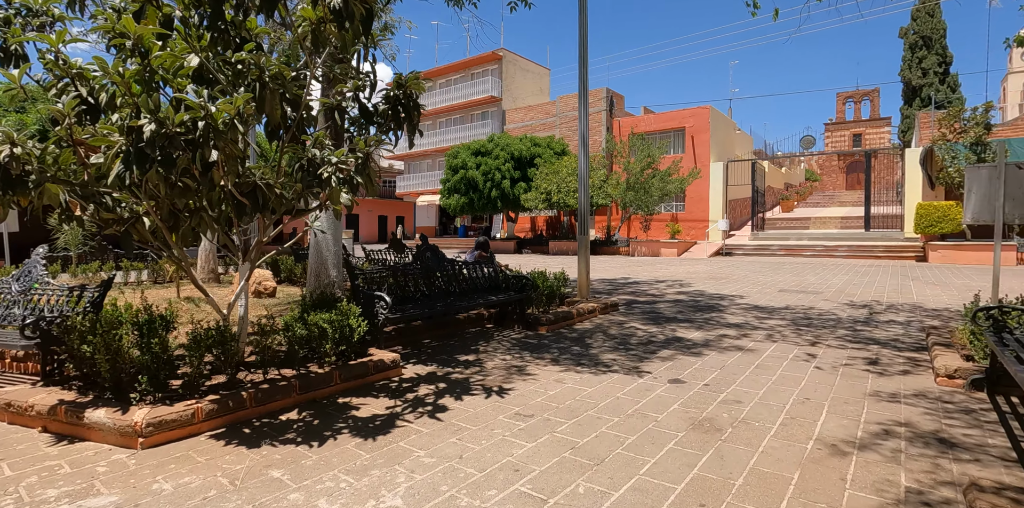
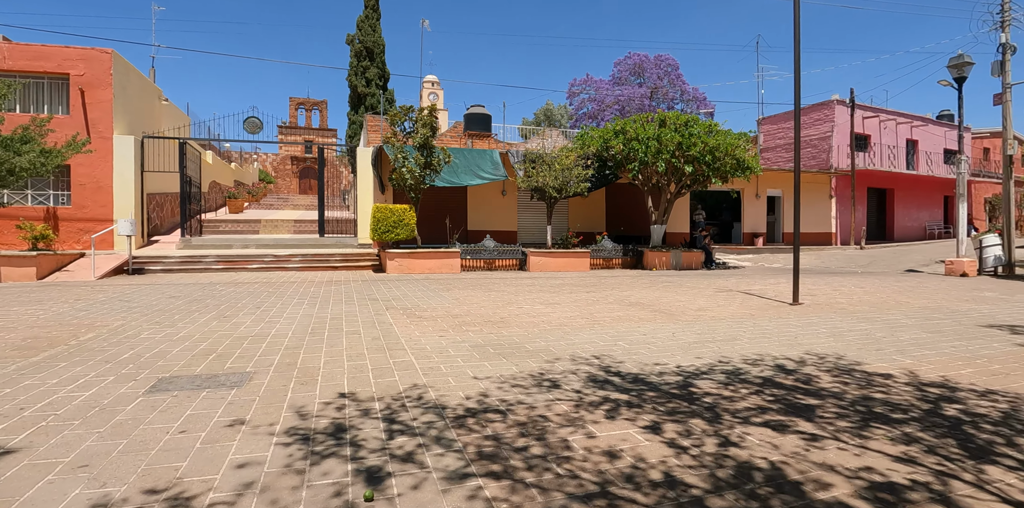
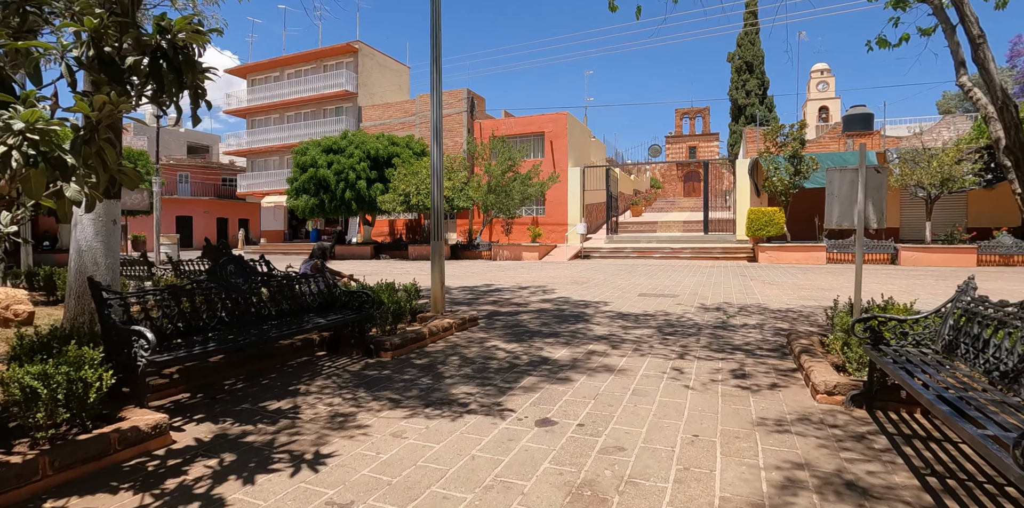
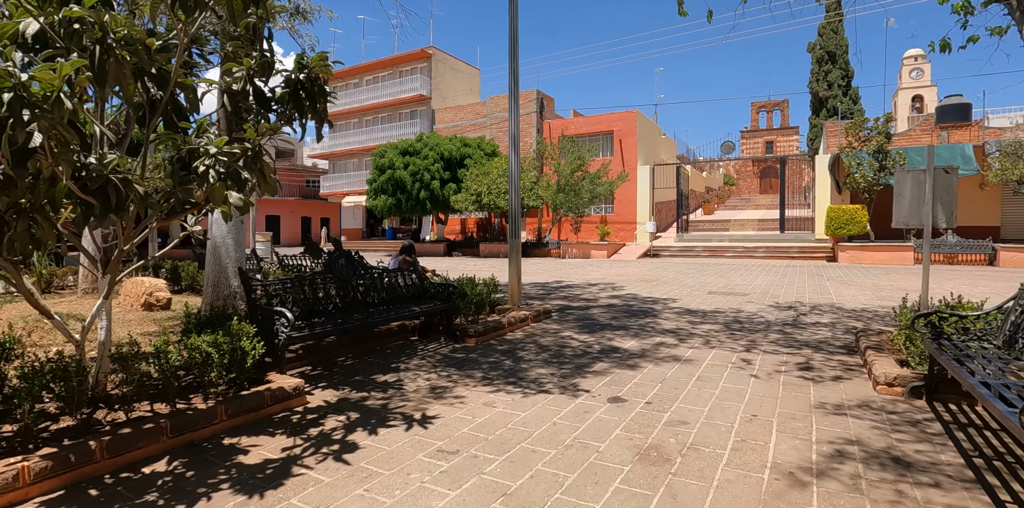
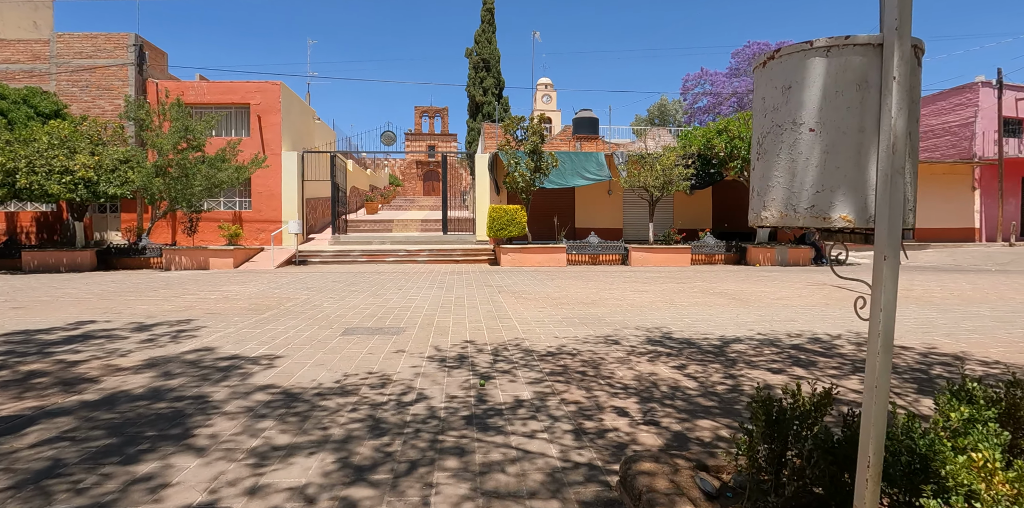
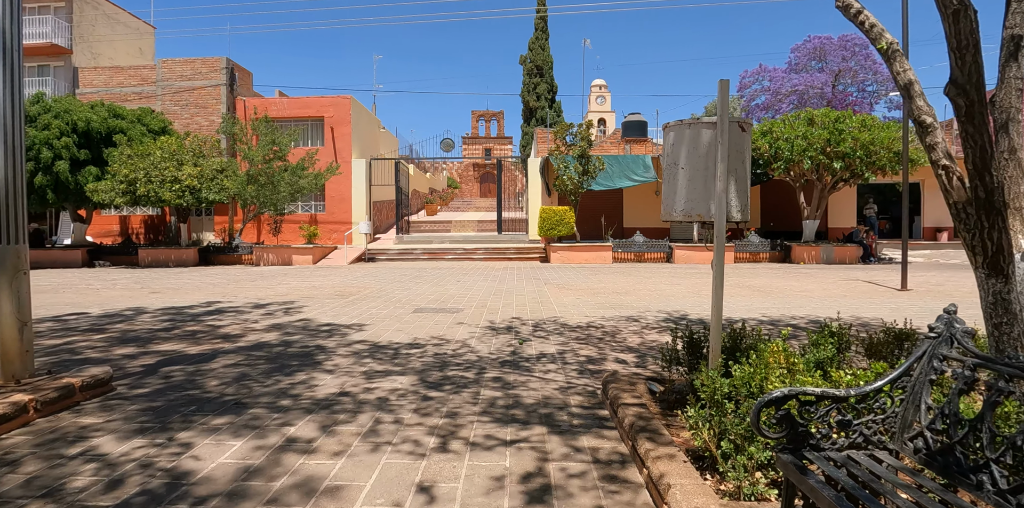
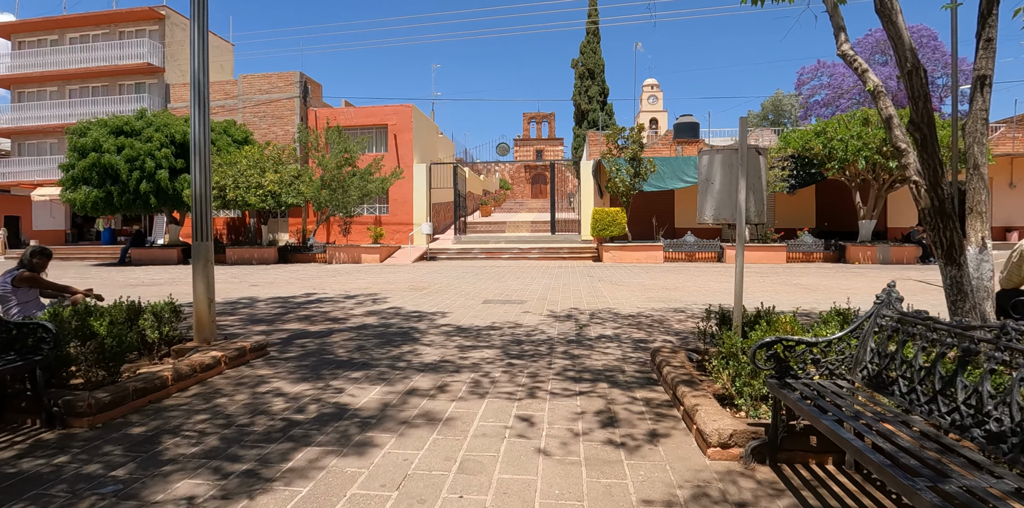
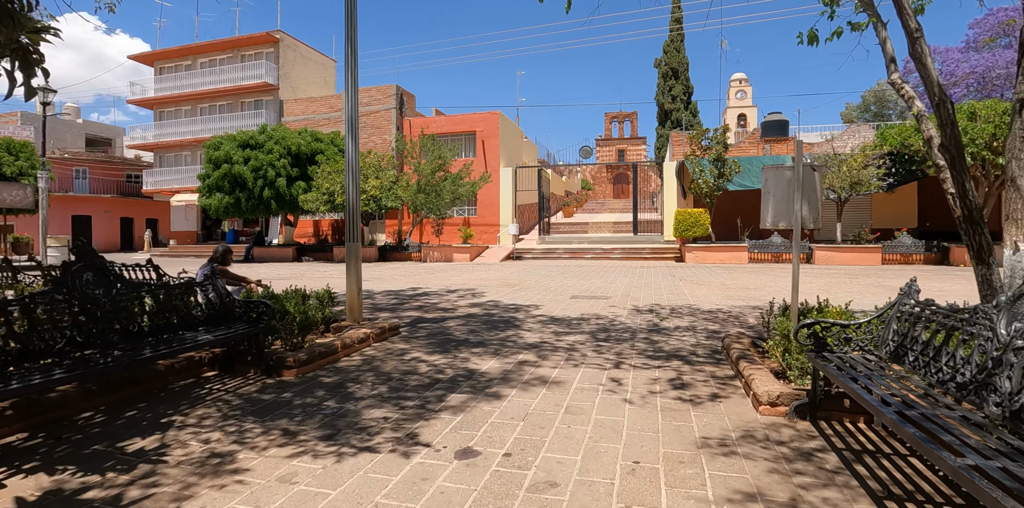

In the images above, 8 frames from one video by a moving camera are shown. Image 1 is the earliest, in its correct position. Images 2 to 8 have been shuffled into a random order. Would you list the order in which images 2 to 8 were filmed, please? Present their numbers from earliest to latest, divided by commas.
4, 3, 8, 7, 6, 5, 2
